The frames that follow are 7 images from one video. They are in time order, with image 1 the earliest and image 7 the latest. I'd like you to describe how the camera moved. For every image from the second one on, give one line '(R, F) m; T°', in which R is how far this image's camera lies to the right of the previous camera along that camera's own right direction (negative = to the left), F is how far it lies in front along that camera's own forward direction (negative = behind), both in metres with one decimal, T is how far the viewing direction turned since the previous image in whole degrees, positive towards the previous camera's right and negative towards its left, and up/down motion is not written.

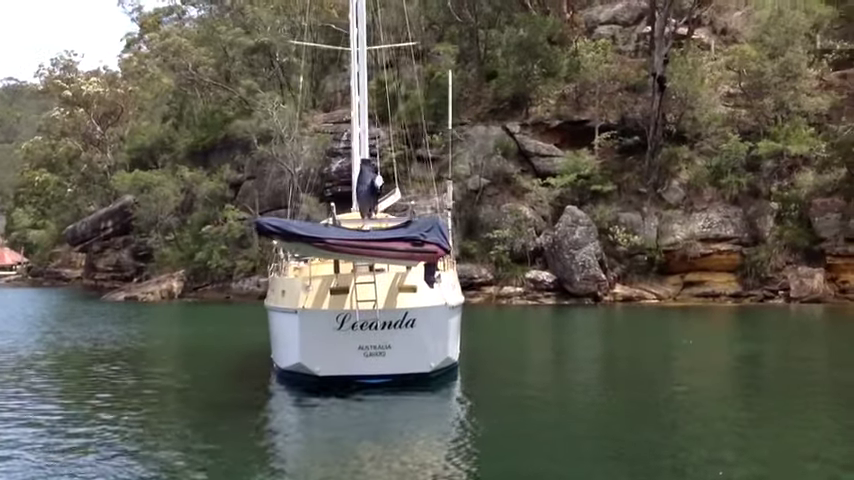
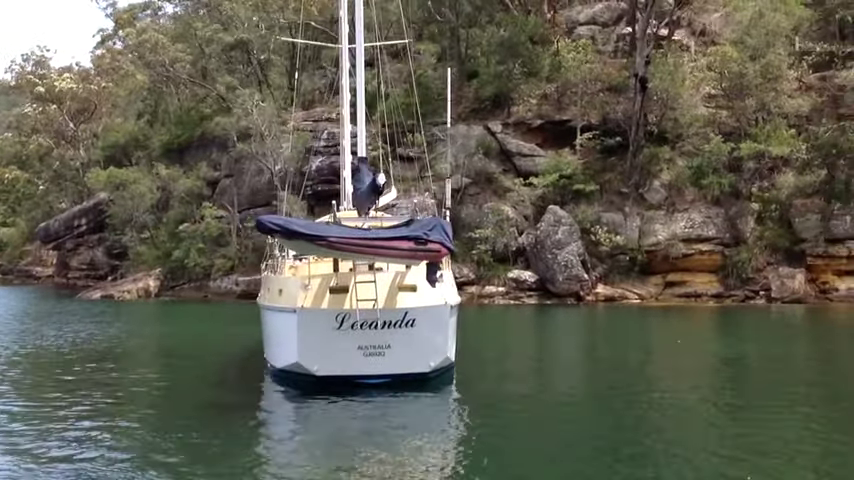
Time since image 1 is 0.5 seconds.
(-0.3, +0.3) m; +2°
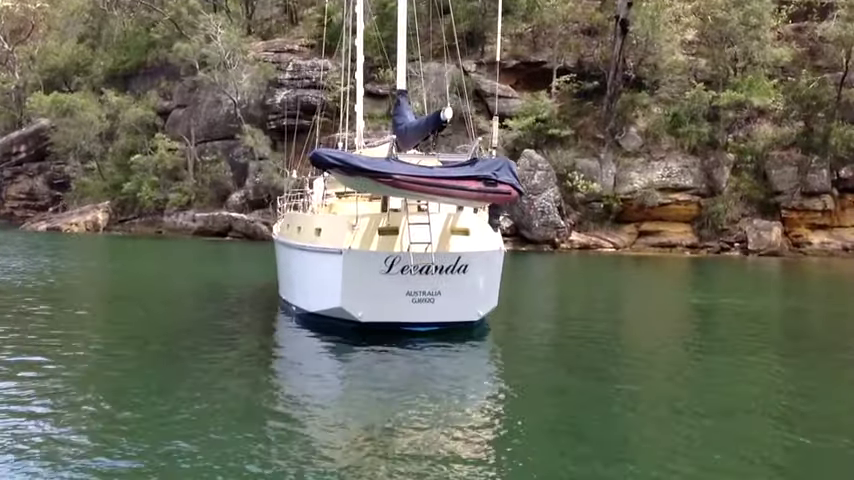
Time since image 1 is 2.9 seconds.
(-1.3, +1.2) m; +4°
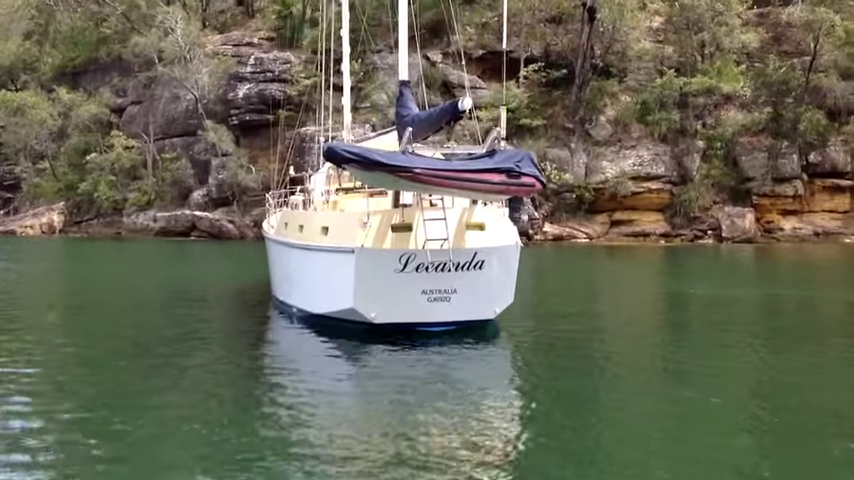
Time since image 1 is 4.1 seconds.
(-0.6, +0.7) m; +3°
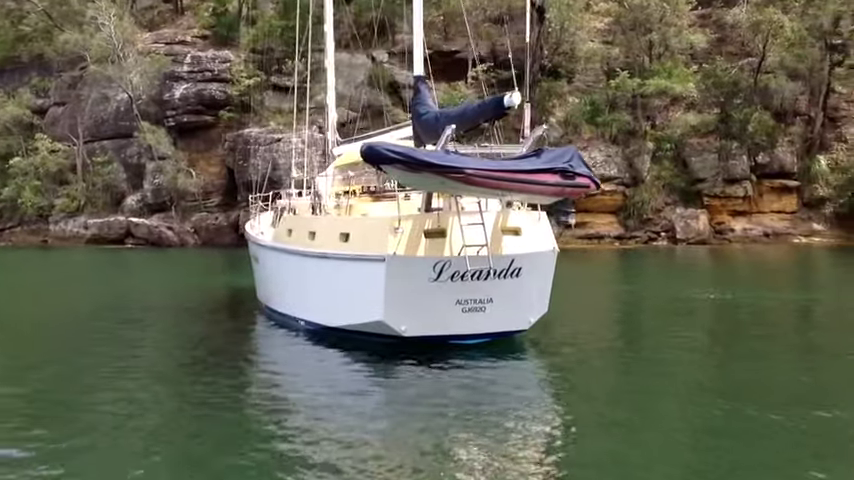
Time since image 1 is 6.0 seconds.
(-1.0, +1.0) m; +5°
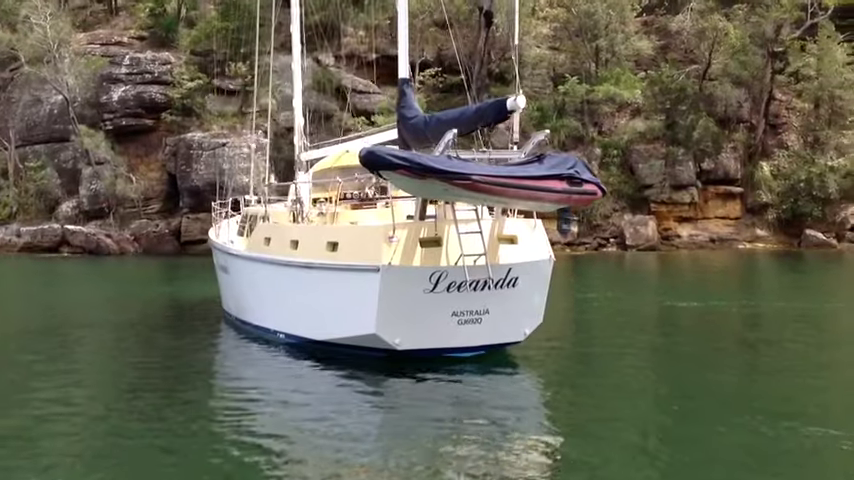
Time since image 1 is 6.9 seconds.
(-0.5, +0.5) m; +4°
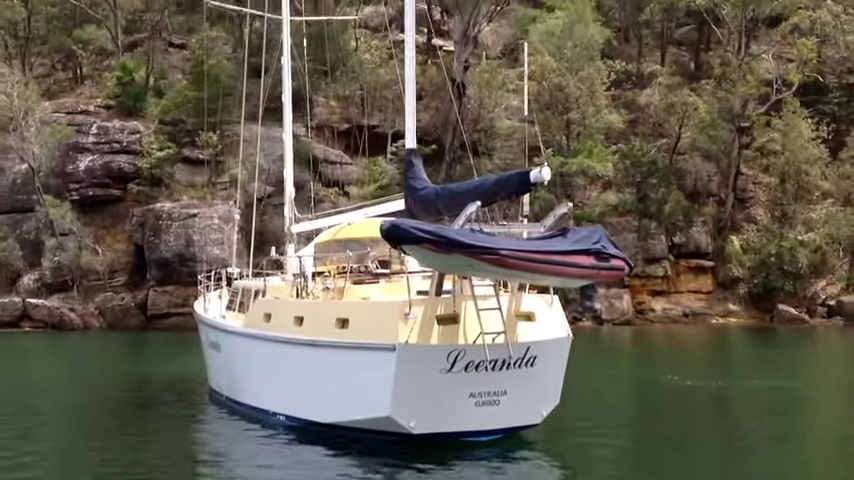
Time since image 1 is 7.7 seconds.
(-0.4, +0.4) m; +3°
